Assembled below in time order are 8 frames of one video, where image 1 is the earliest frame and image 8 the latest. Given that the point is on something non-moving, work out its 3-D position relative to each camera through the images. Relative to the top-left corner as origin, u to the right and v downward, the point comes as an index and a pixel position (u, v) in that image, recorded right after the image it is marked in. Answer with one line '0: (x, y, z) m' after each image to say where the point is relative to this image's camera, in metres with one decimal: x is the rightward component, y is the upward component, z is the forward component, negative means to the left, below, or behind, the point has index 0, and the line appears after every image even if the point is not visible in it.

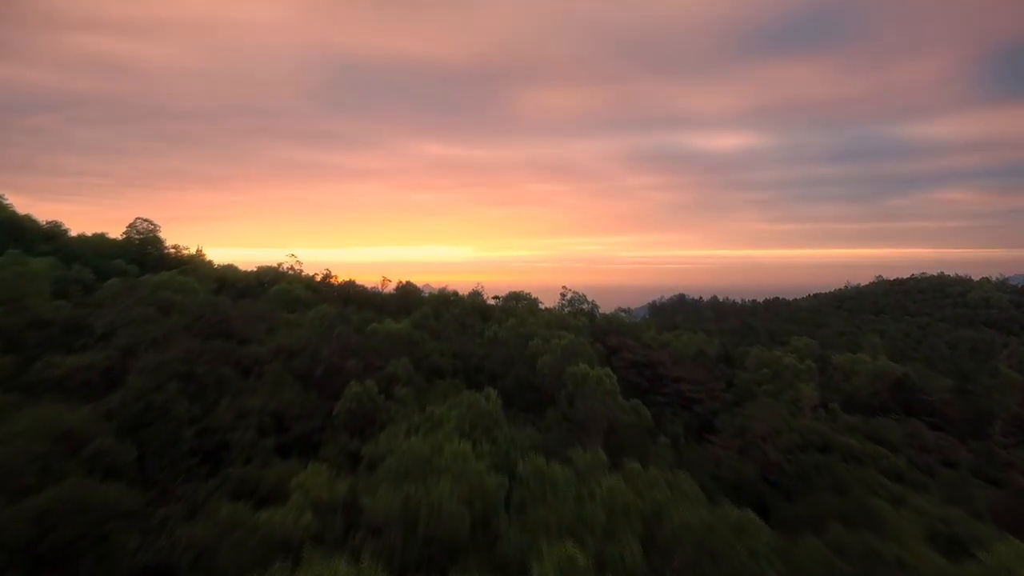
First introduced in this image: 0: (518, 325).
0: (+0.1, -0.8, +11.8) m
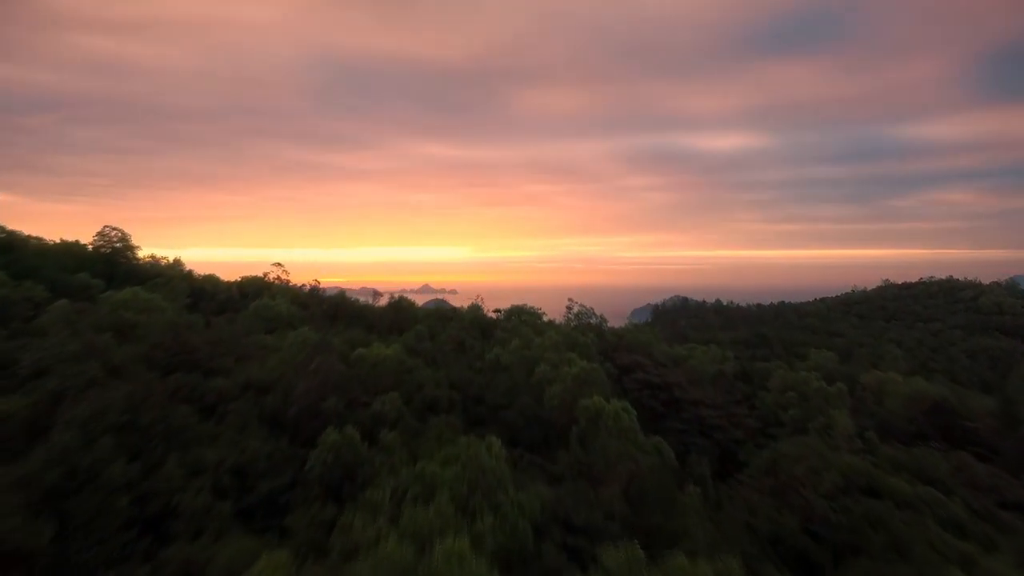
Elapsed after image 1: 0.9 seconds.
0: (+0.2, -1.2, +10.6) m
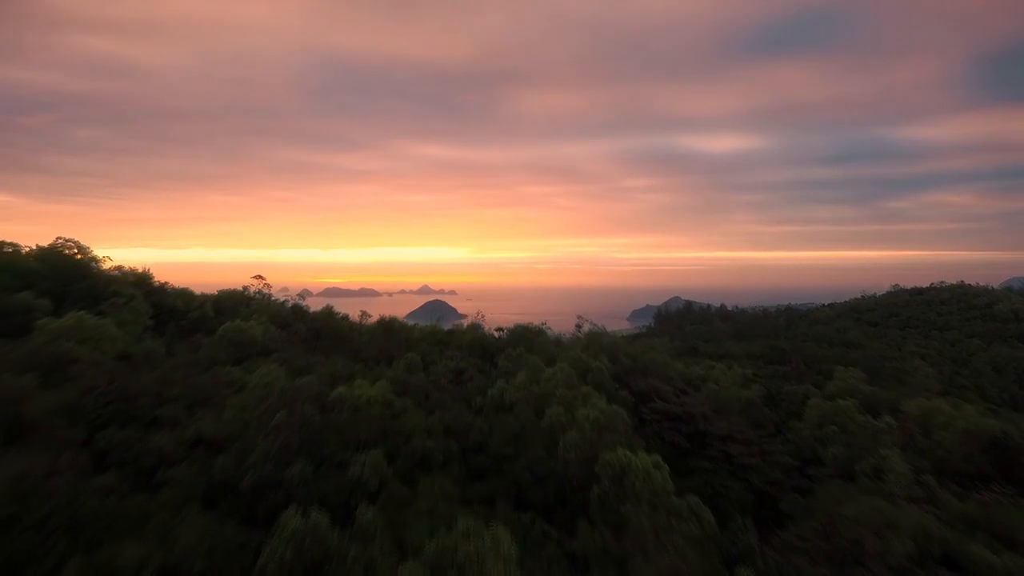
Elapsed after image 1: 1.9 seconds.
0: (+0.3, -1.6, +9.2) m
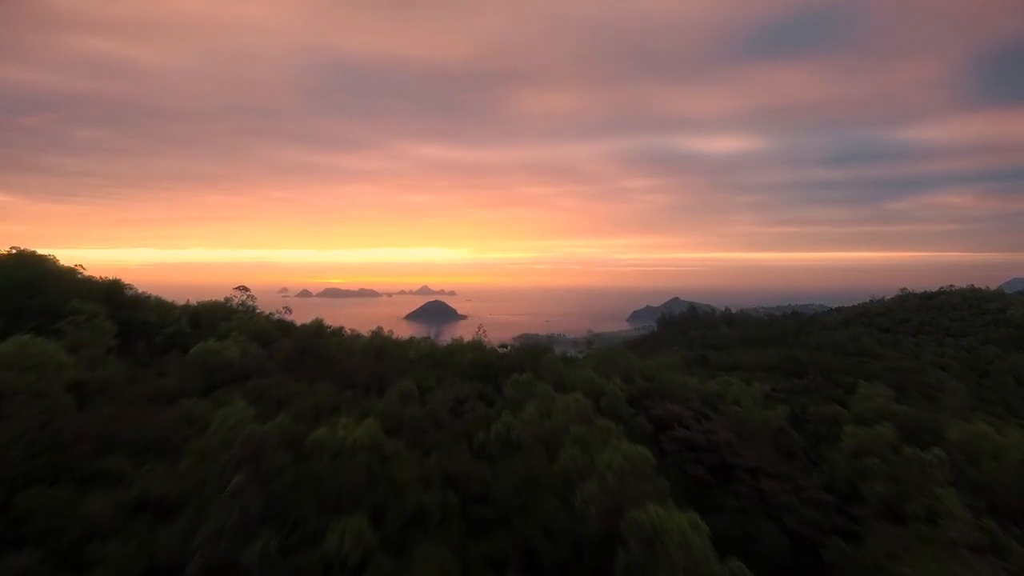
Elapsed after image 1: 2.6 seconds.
0: (+0.4, -1.9, +8.1) m
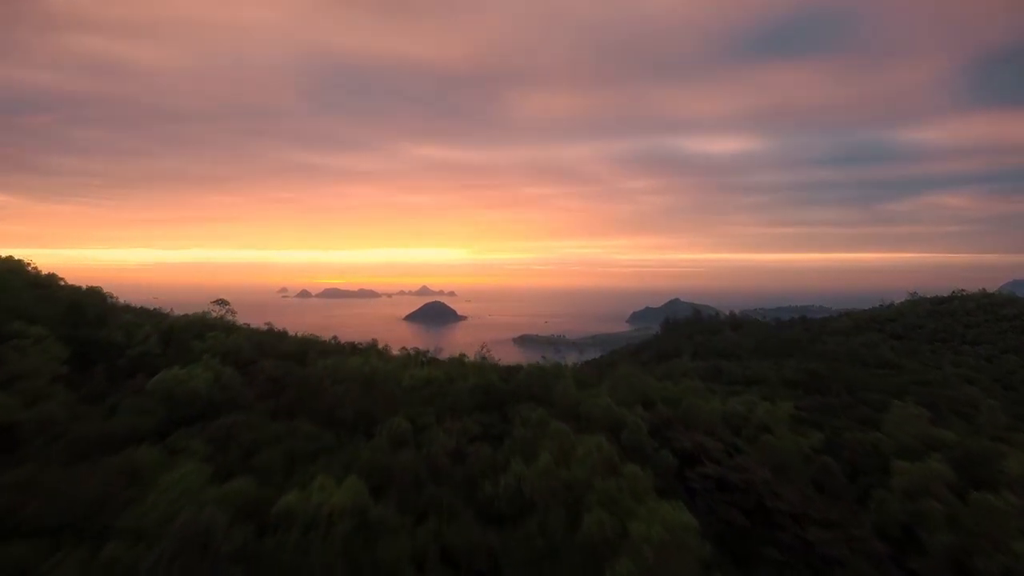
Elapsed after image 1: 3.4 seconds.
0: (+0.6, -2.2, +6.8) m
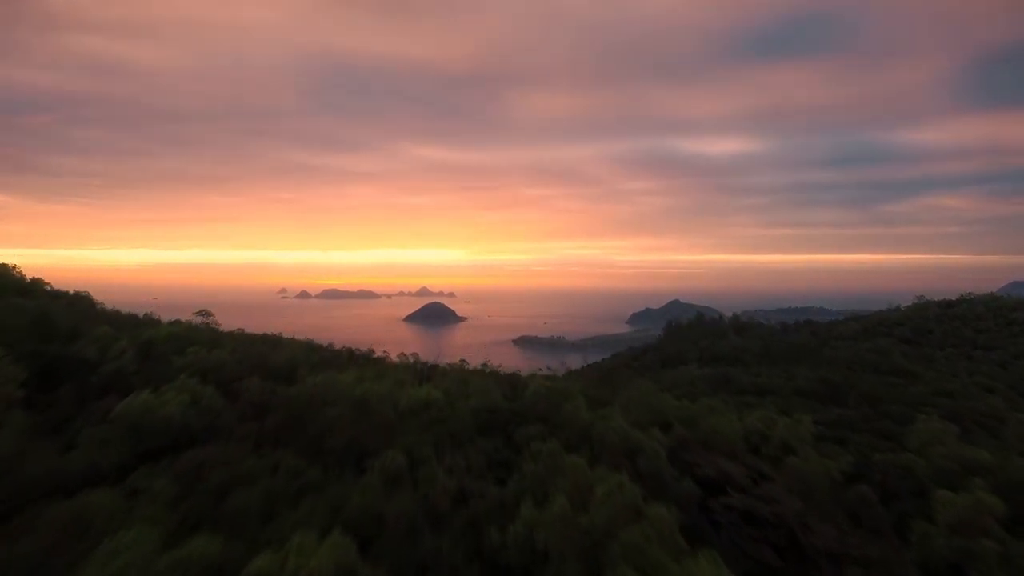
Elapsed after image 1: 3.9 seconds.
0: (+0.7, -2.4, +6.0) m
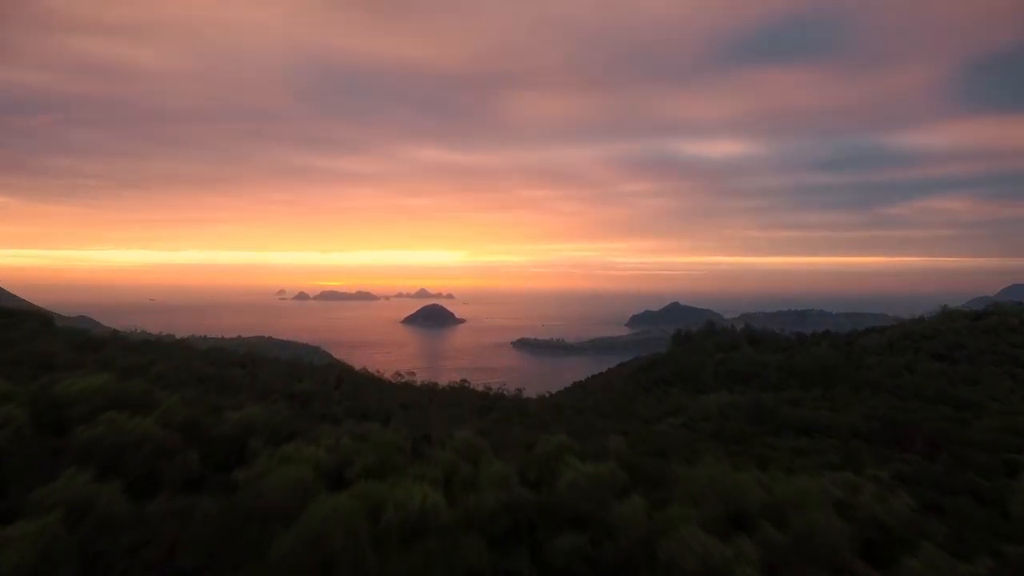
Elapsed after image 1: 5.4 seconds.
0: (+1.1, -3.1, +3.3) m
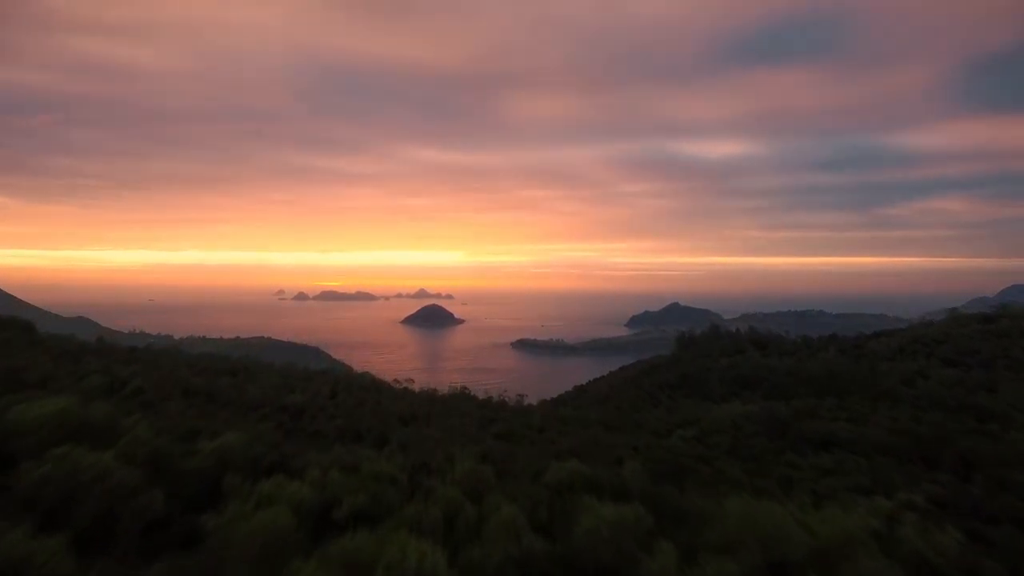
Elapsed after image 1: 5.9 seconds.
0: (+1.2, -3.3, +2.3) m
